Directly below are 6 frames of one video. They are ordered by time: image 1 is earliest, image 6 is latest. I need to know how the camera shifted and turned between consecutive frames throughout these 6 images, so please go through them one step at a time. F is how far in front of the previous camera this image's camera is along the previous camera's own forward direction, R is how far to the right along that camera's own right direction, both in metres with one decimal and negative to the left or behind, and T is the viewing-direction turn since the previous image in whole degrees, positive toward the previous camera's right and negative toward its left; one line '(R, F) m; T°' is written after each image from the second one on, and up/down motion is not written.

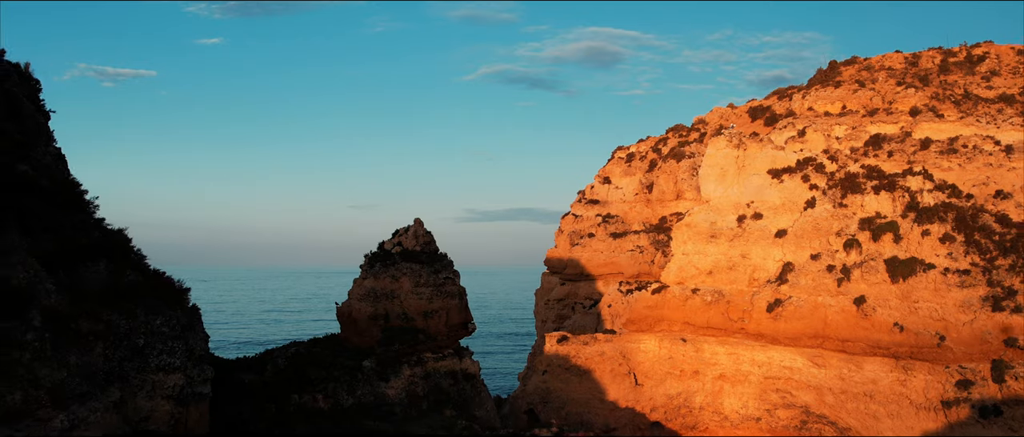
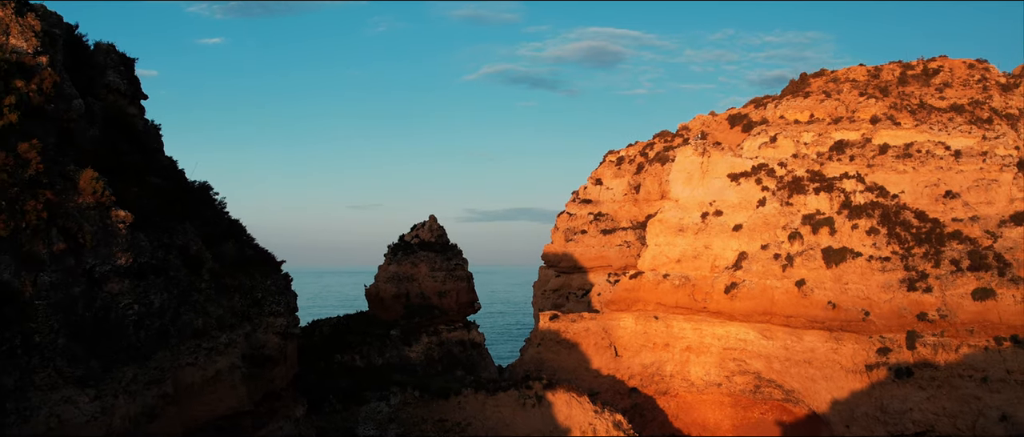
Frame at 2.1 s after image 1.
(+0.1, -4.2) m; 0°
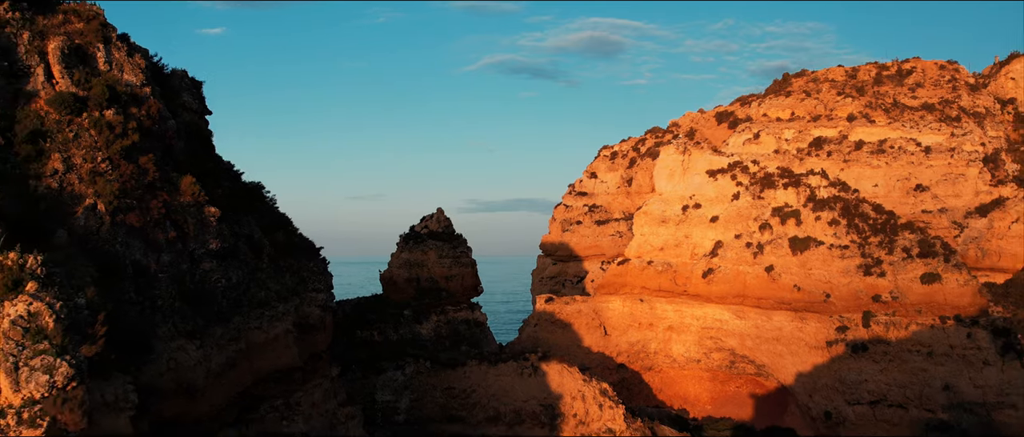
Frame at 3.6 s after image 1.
(0.0, -2.9) m; 0°
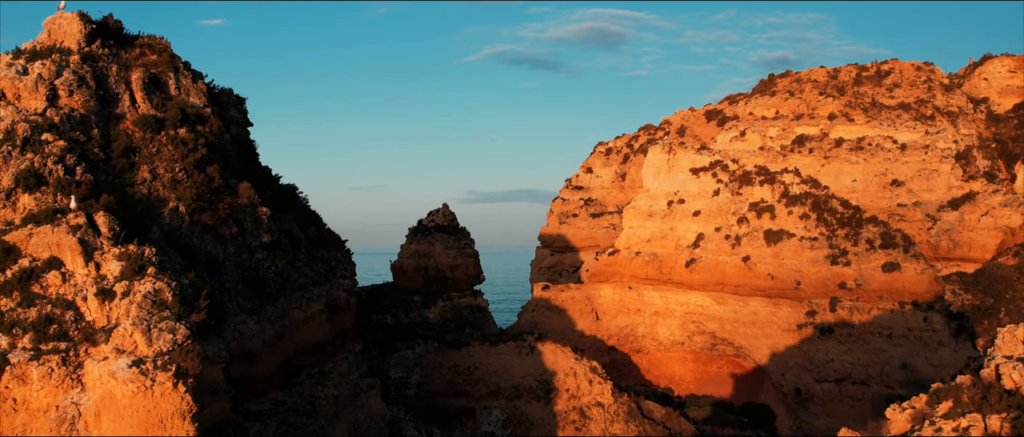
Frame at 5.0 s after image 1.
(0.0, -2.6) m; 0°
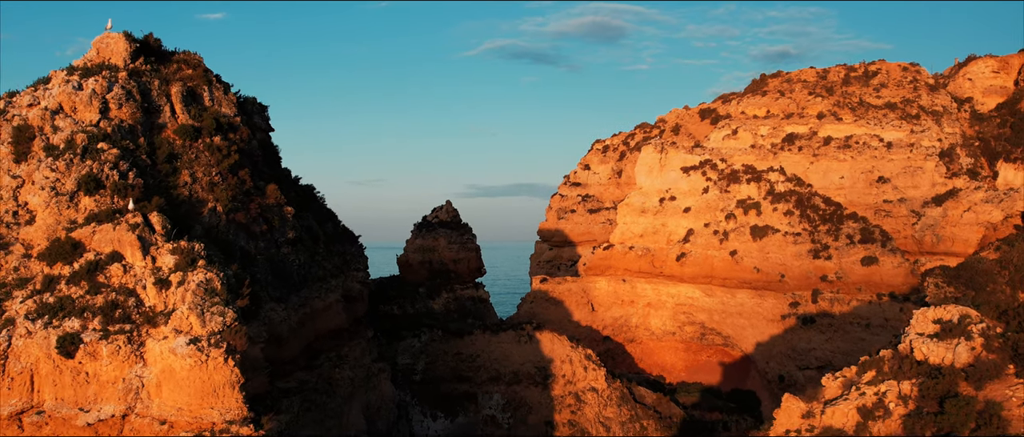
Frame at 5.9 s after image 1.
(0.0, -1.7) m; 0°
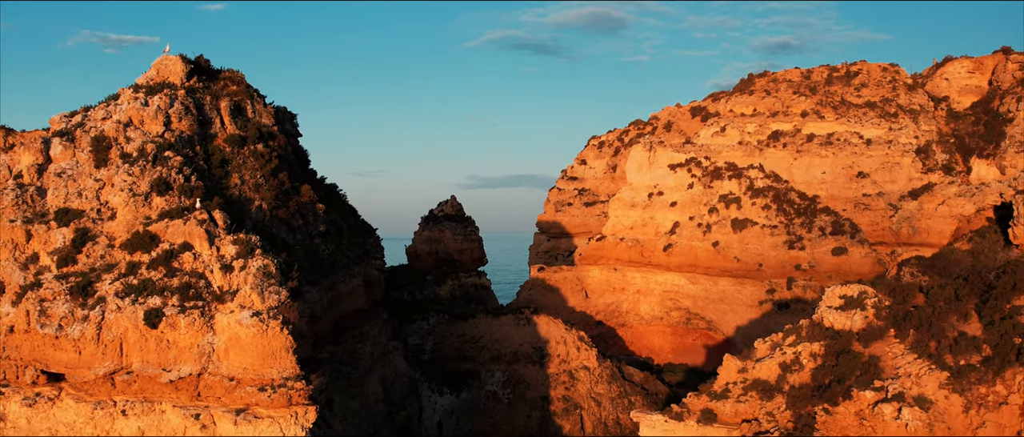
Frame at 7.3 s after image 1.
(0.0, -2.7) m; 0°
